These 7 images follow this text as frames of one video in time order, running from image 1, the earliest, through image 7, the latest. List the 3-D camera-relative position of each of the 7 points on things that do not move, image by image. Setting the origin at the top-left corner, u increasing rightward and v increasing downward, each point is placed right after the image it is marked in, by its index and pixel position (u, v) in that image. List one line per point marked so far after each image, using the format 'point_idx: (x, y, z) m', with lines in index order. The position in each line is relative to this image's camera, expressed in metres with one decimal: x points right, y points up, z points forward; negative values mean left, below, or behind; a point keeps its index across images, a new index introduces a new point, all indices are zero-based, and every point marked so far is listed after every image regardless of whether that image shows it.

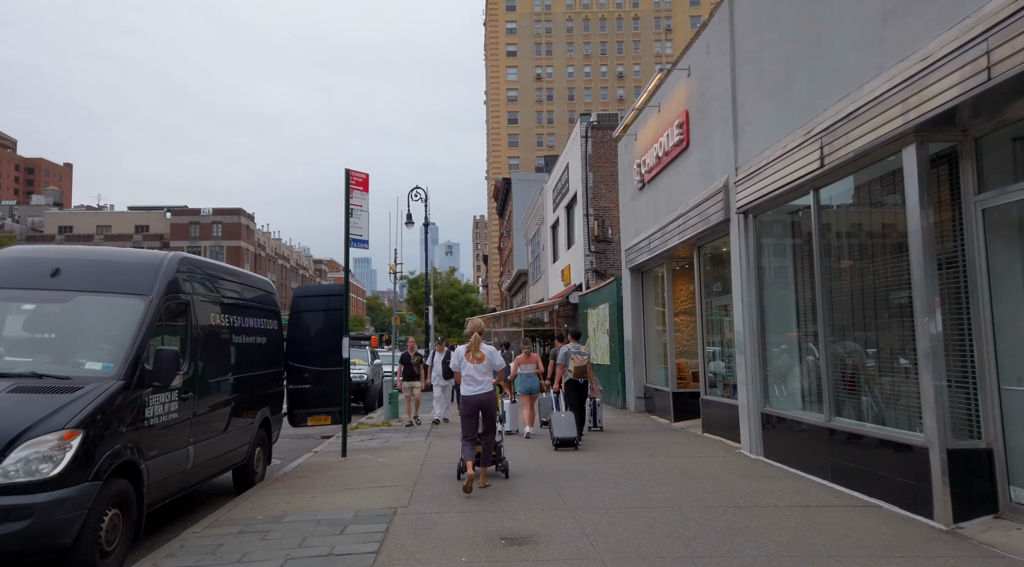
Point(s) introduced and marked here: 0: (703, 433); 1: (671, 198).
0: (+3.3, -2.6, +12.7) m
1: (+3.0, +1.6, +13.7) m
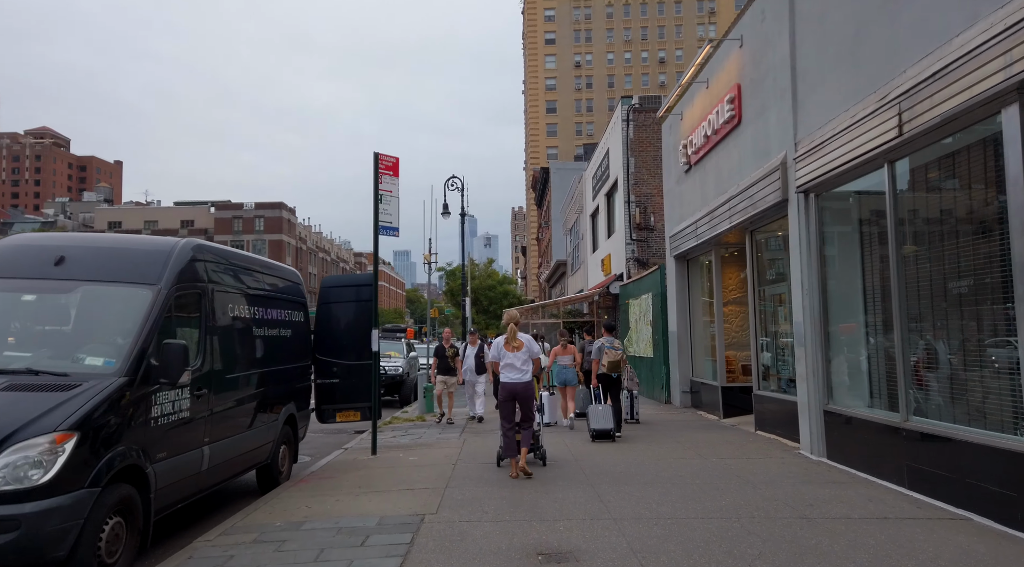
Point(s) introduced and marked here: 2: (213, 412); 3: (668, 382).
0: (+3.9, -2.4, +11.9) m
1: (+3.6, +1.8, +12.8) m
2: (-2.8, -1.2, +7.0) m
3: (+3.6, -2.3, +17.2) m
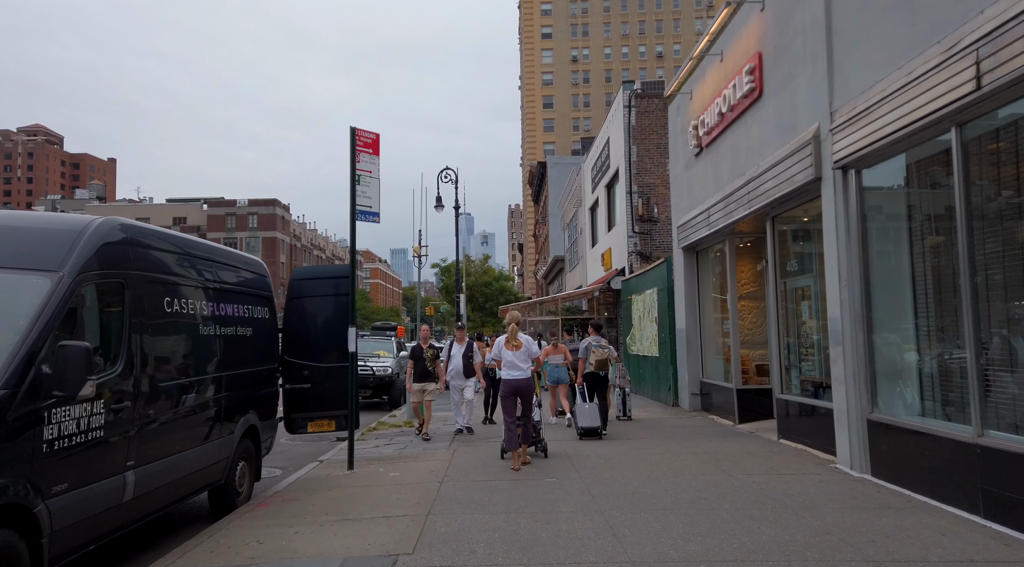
0: (+3.9, -2.3, +10.7) m
1: (+3.5, +1.9, +11.6) m
2: (-2.9, -1.1, +5.8) m
3: (+3.5, -2.1, +16.0) m
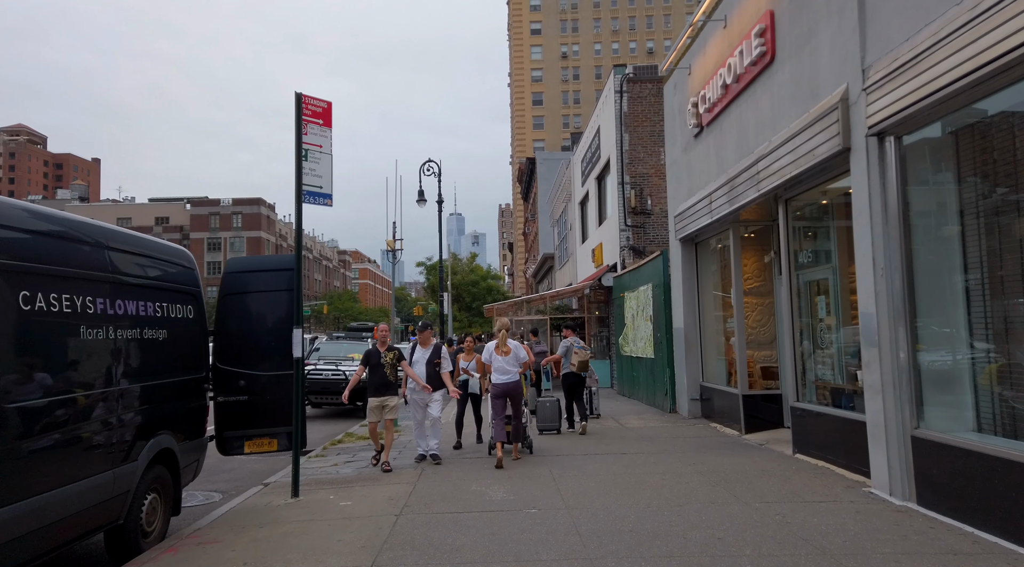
0: (+3.6, -2.2, +9.4) m
1: (+3.2, +2.0, +10.3) m
2: (-3.1, -1.1, +4.4) m
3: (+3.2, -2.0, +14.7) m
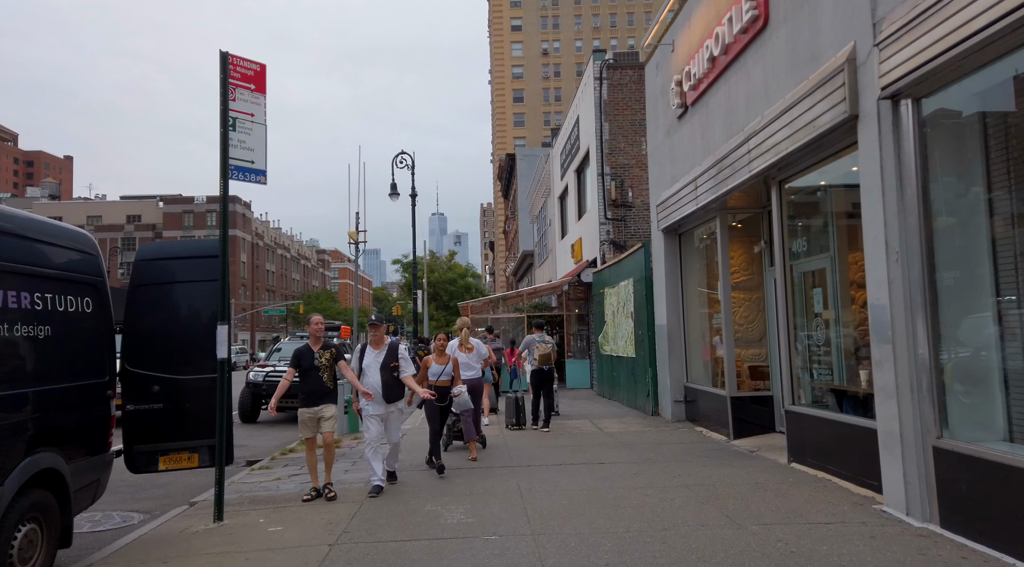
0: (+3.2, -2.1, +8.5) m
1: (+2.8, +2.1, +9.4) m
2: (-3.4, -1.0, +3.3) m
3: (+2.6, -1.9, +13.8) m
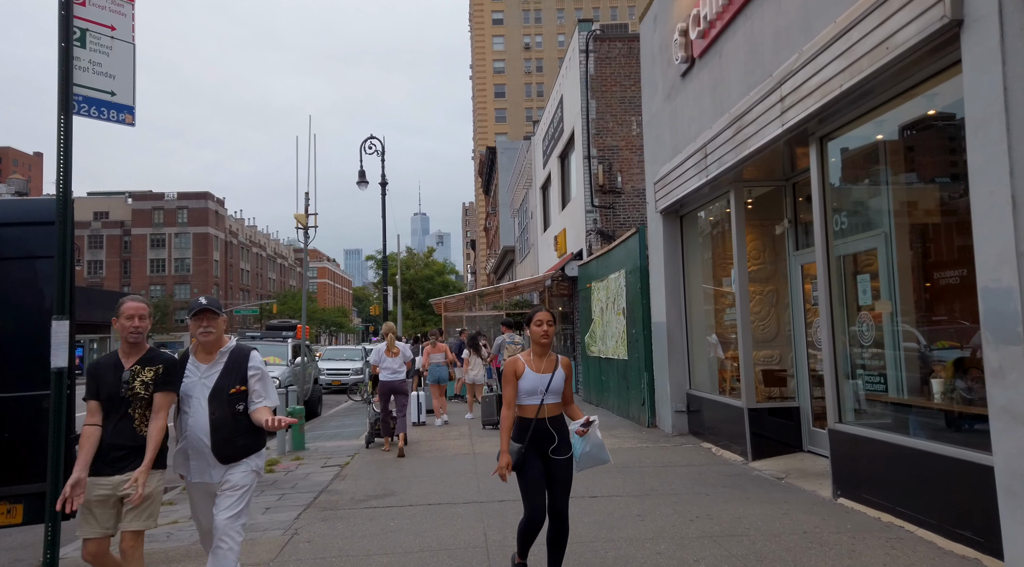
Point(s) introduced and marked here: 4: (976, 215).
0: (+2.9, -1.9, +6.6) m
1: (+2.5, +2.3, +7.5) m
2: (-3.5, -0.8, +1.3) m
3: (+2.2, -1.8, +11.9) m
4: (+2.8, +0.4, +4.4) m
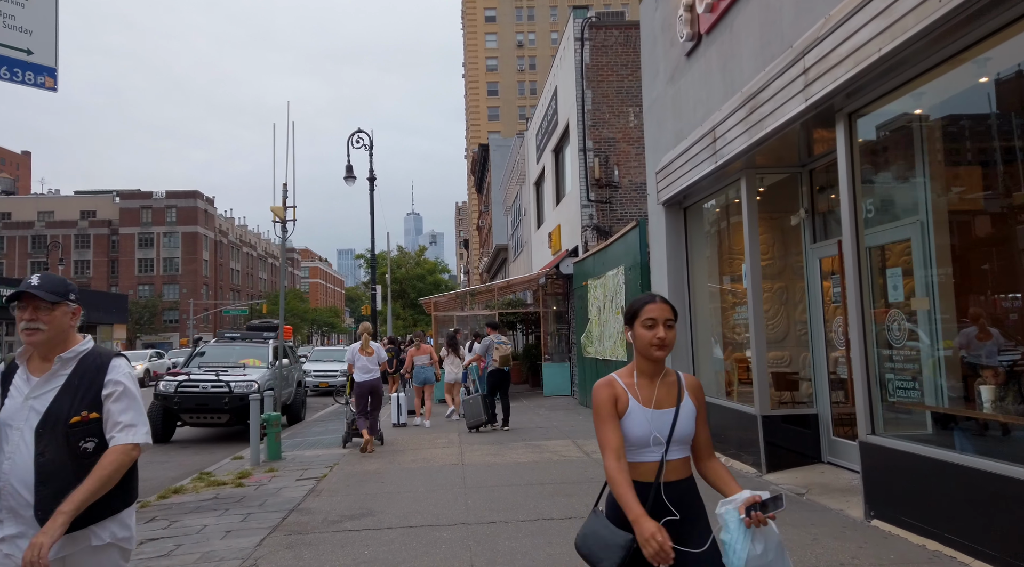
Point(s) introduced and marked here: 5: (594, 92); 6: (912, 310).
0: (+2.8, -1.9, +5.9) m
1: (+2.4, +2.3, +6.8) m
2: (-3.6, -0.8, +0.5) m
3: (+2.1, -1.7, +11.2) m
4: (+2.7, +0.5, +3.7) m
5: (+1.9, +4.5, +17.2) m
6: (+3.2, -0.2, +5.9) m
